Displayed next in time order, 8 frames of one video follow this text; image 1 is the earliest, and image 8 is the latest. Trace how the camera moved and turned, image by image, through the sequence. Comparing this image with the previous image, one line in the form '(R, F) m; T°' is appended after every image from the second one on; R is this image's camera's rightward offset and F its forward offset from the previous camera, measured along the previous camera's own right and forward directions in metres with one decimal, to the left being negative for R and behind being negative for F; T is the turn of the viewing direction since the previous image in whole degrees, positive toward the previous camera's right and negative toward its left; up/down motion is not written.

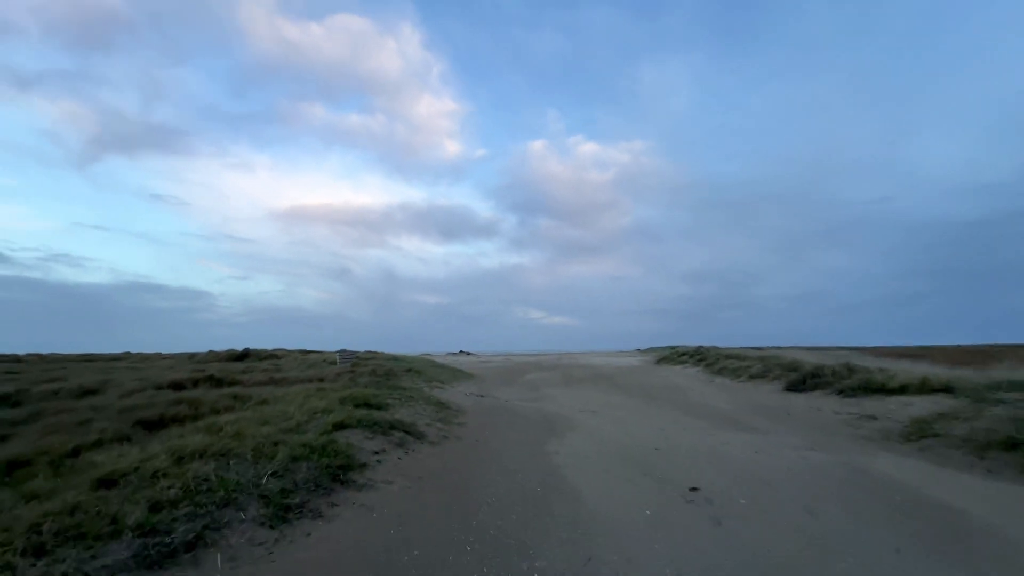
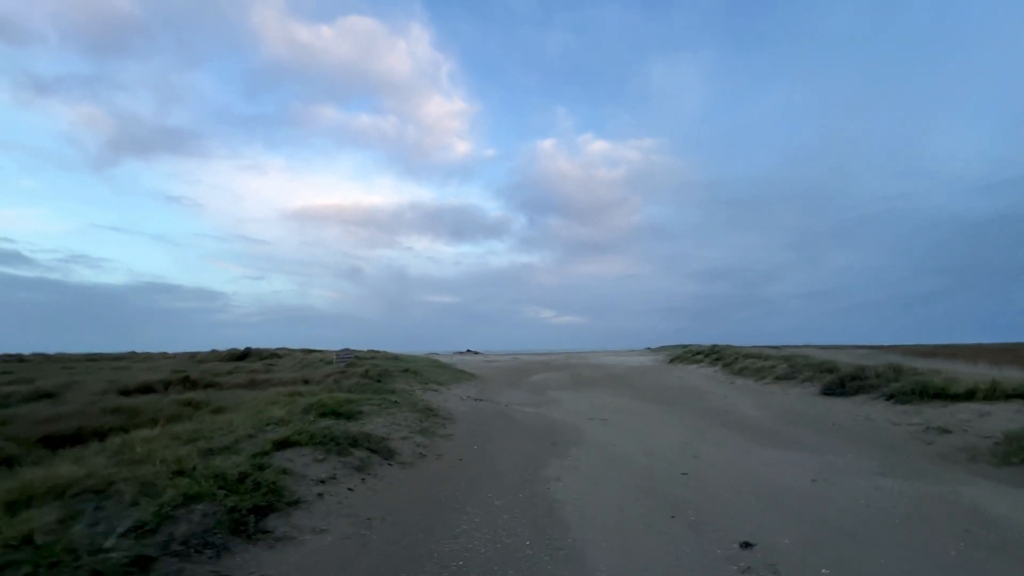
(+0.3, +2.1) m; -1°
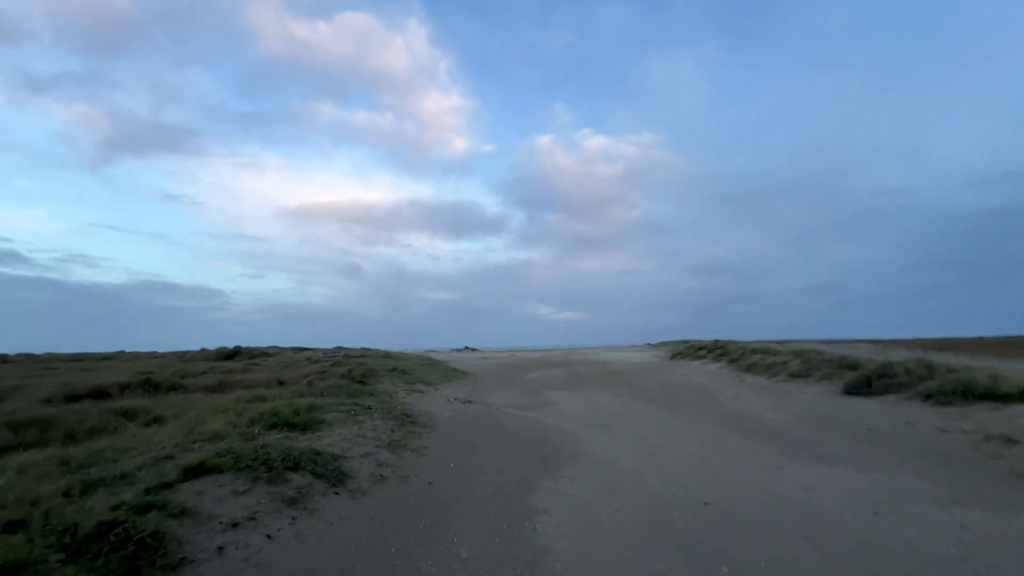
(+0.2, +1.7) m; 0°
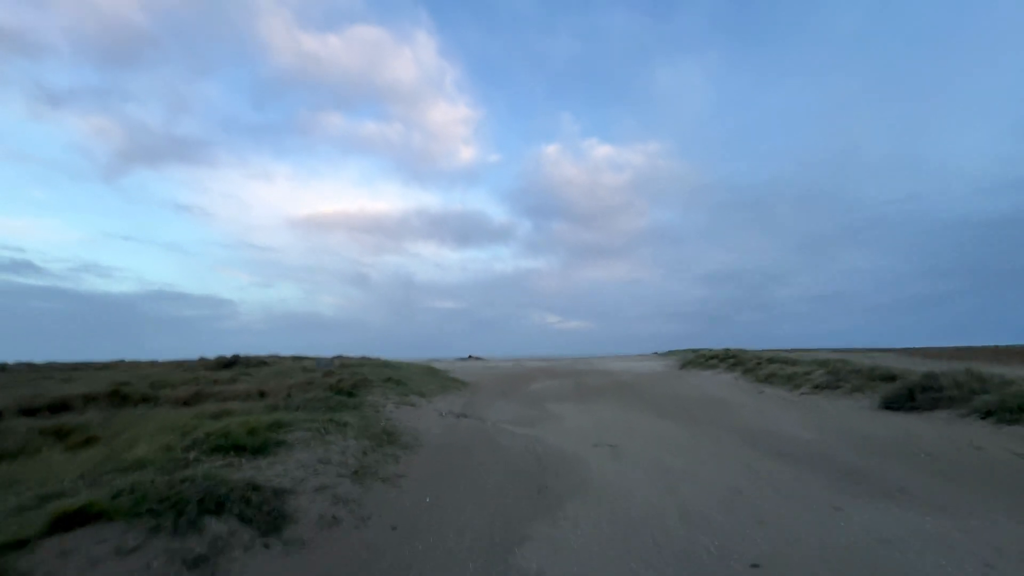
(+0.2, +1.6) m; -1°
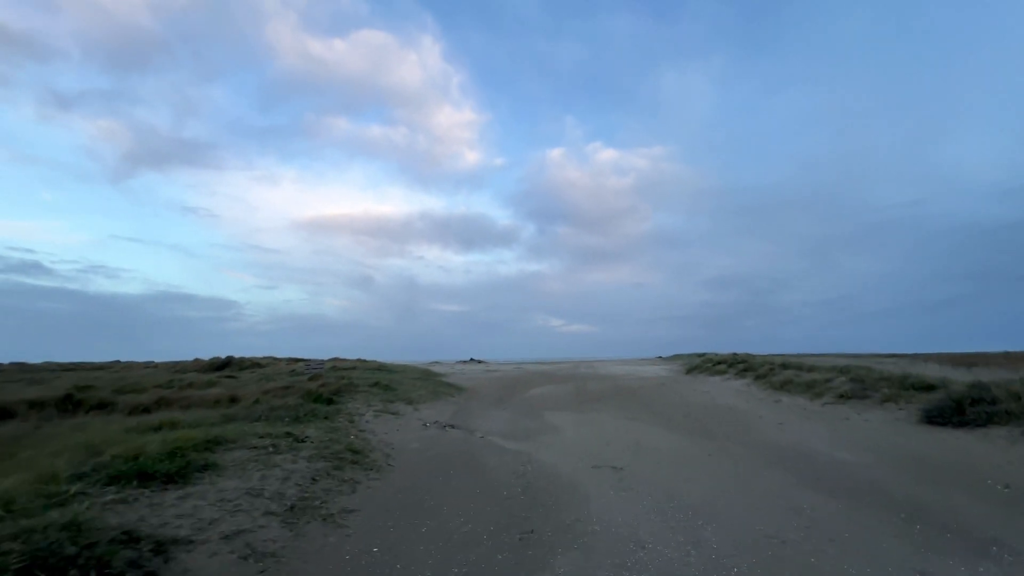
(+0.3, +1.7) m; 0°
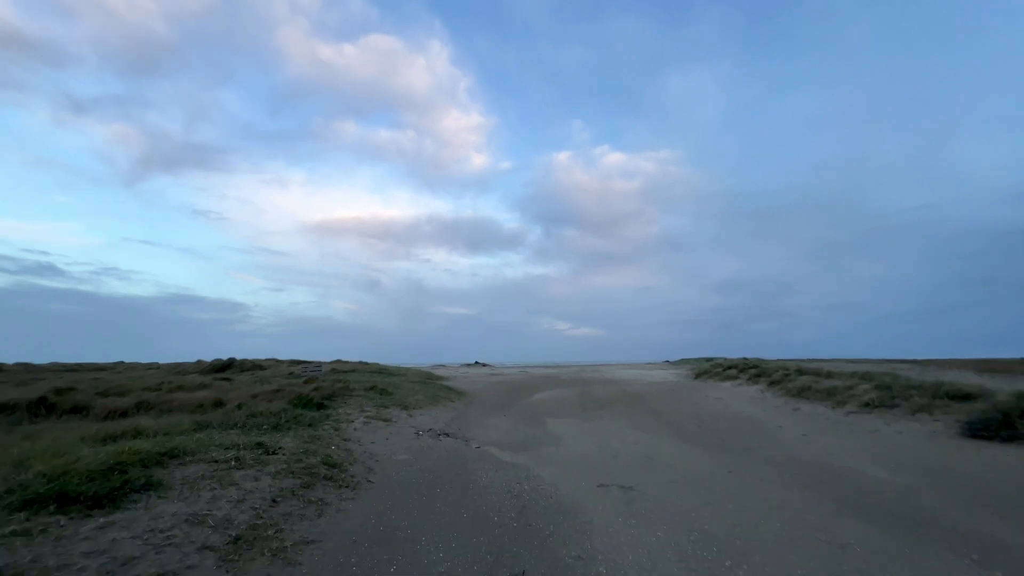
(+0.2, +1.1) m; -1°
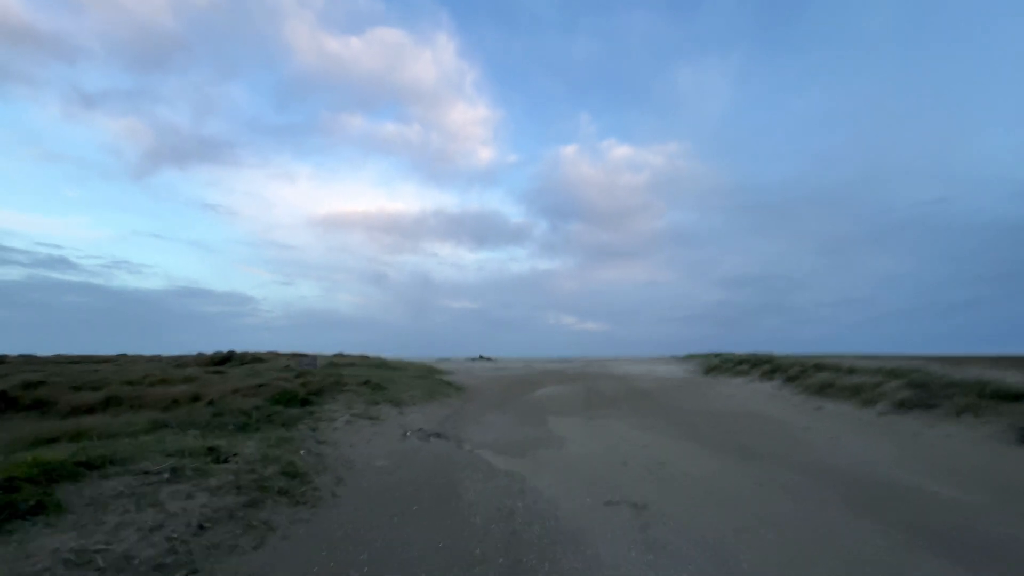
(+0.2, +1.4) m; -1°
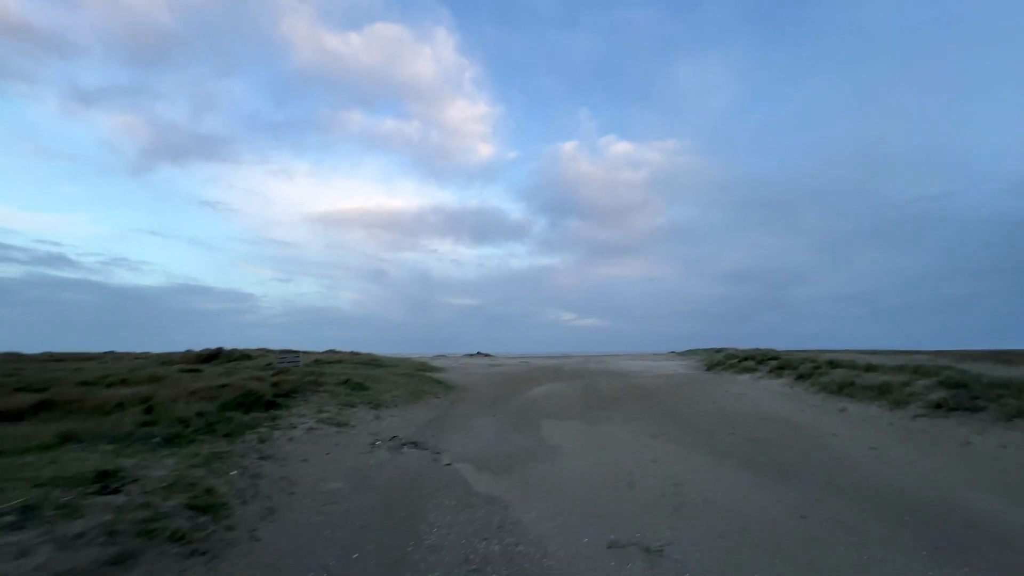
(+0.2, +1.7) m; 0°
